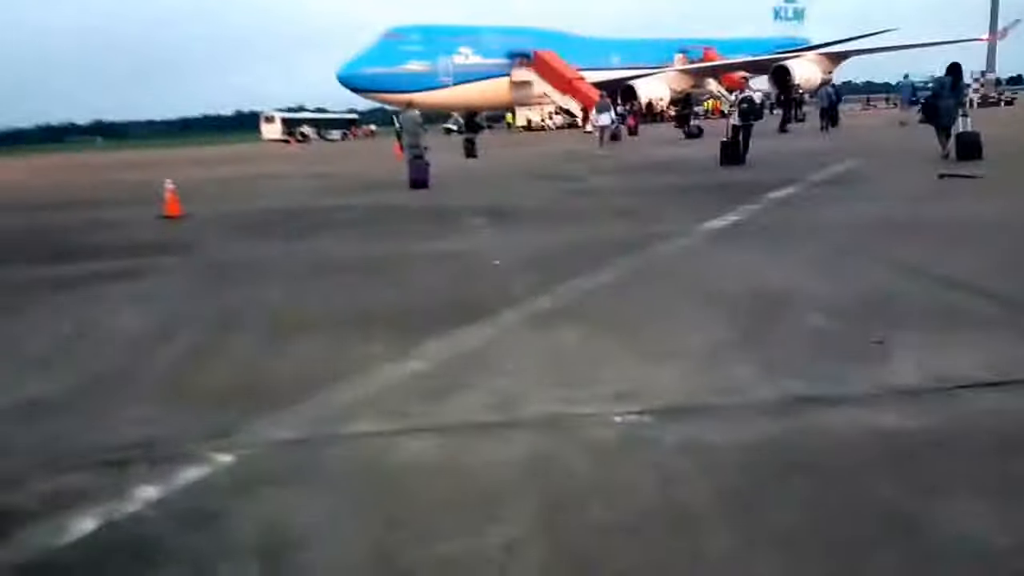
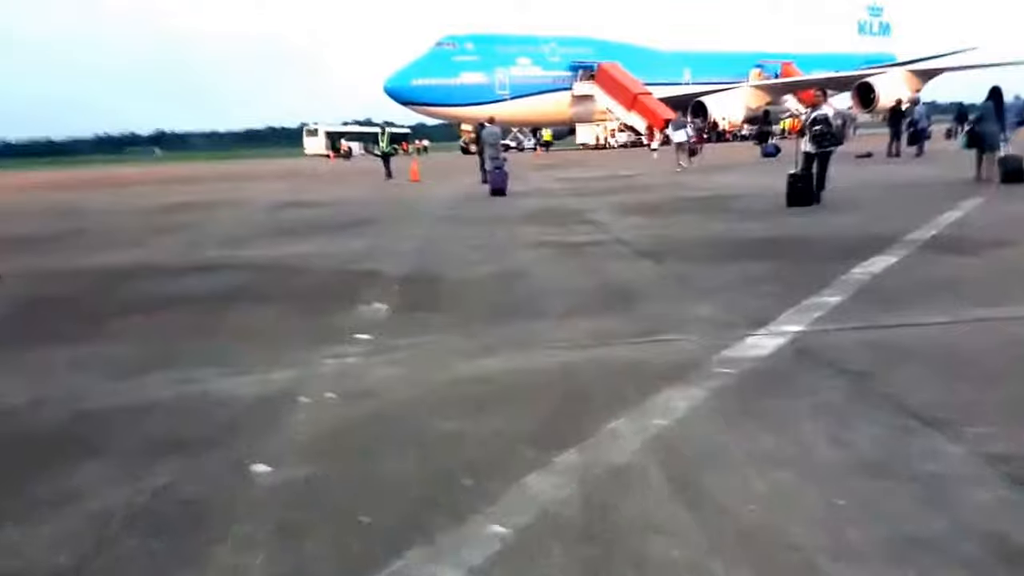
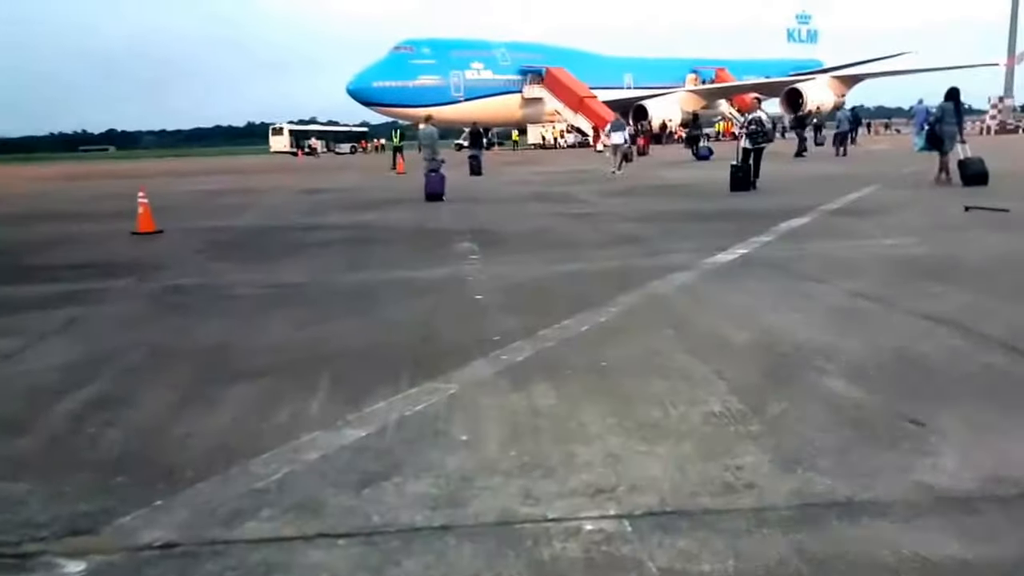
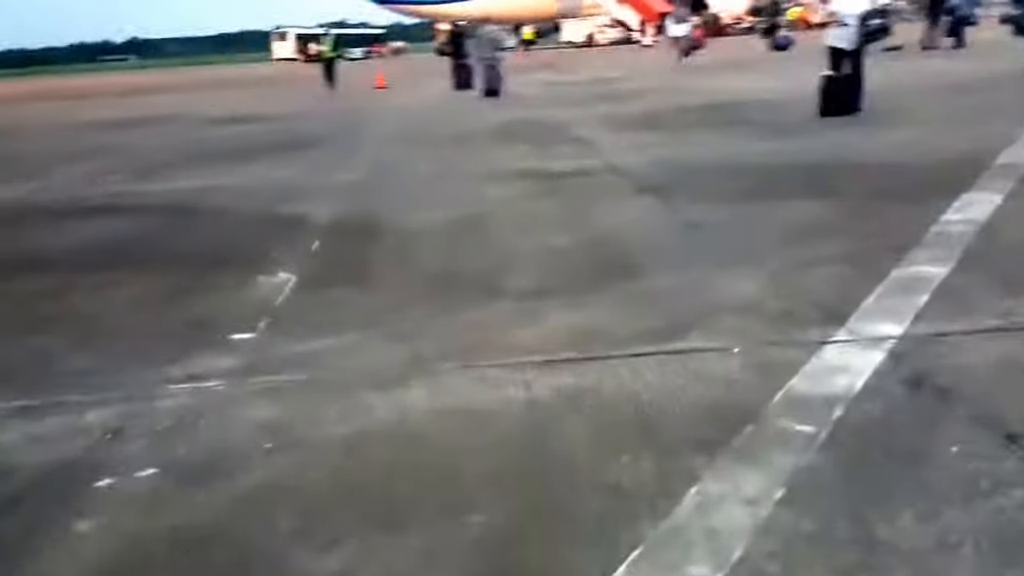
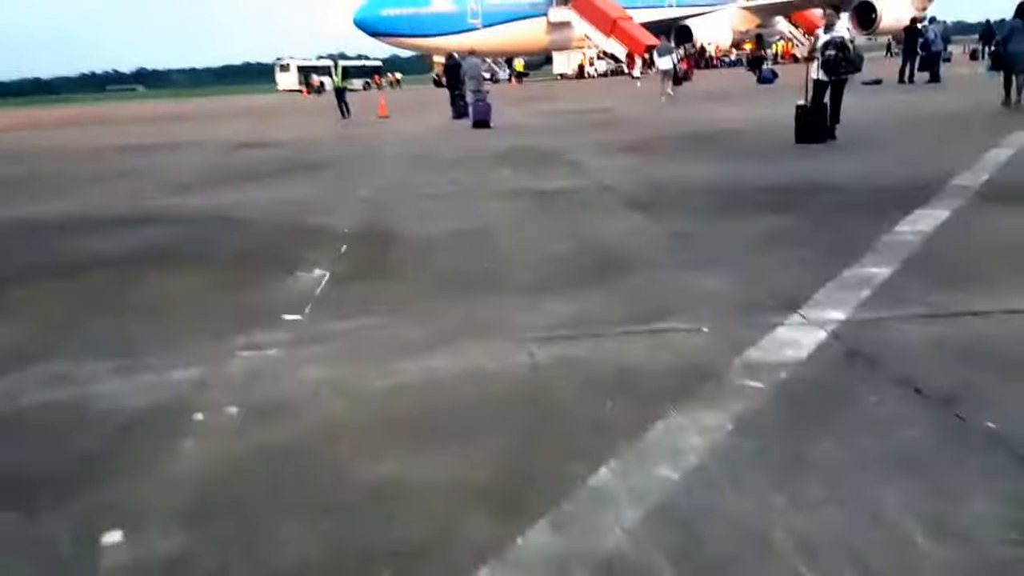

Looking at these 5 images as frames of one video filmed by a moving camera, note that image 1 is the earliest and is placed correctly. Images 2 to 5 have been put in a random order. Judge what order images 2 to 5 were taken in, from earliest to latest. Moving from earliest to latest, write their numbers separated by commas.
3, 2, 5, 4
